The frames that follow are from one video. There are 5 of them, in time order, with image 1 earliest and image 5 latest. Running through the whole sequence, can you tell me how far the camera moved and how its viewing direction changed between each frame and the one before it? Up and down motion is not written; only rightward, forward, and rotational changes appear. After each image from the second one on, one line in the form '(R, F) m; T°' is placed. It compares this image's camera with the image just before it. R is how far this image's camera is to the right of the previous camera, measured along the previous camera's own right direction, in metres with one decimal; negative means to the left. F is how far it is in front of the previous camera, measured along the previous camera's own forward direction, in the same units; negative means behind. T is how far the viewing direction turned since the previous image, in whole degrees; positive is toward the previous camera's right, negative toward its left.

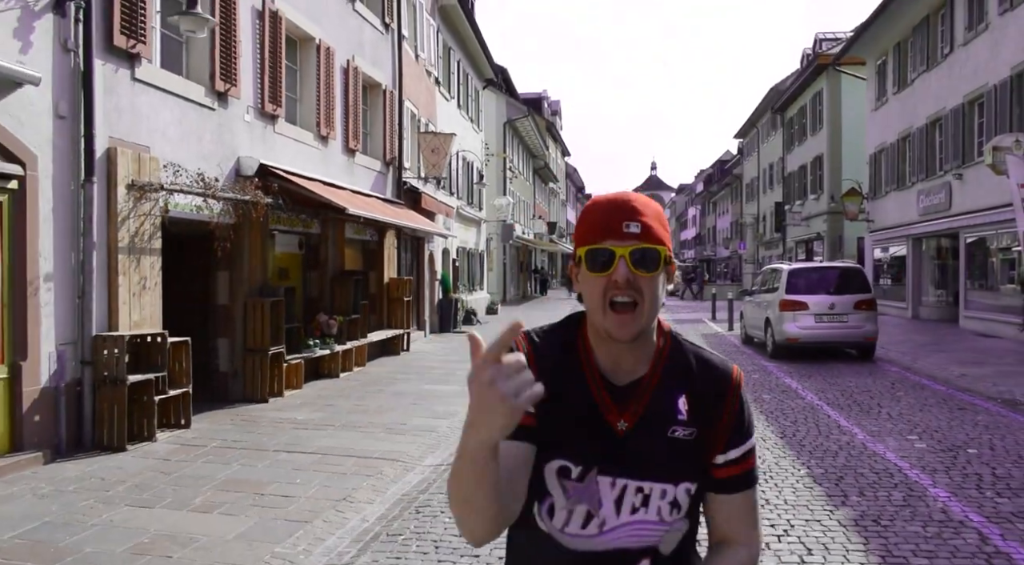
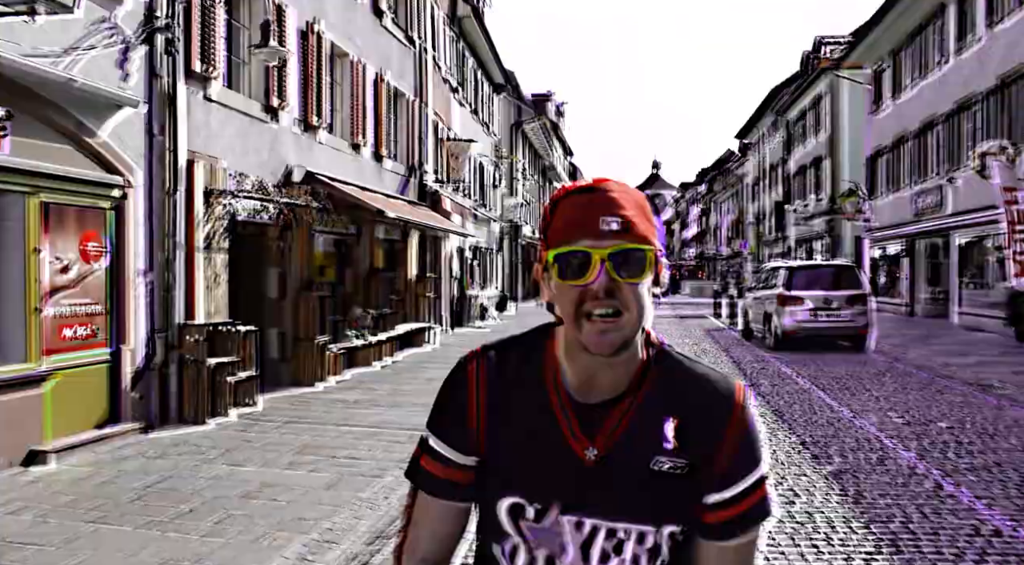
(-0.3, -1.1) m; 0°
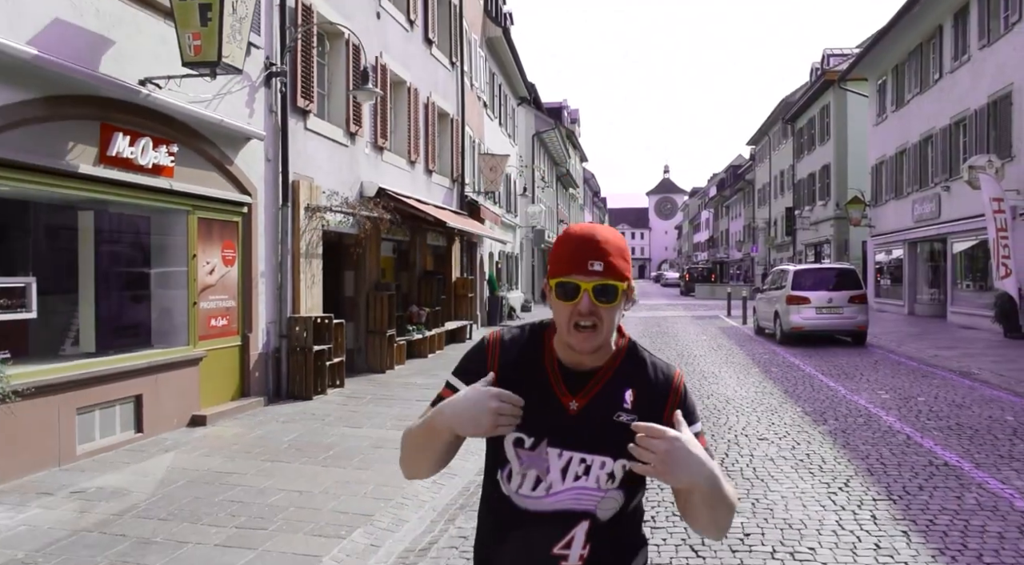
(-0.5, -1.7) m; -1°
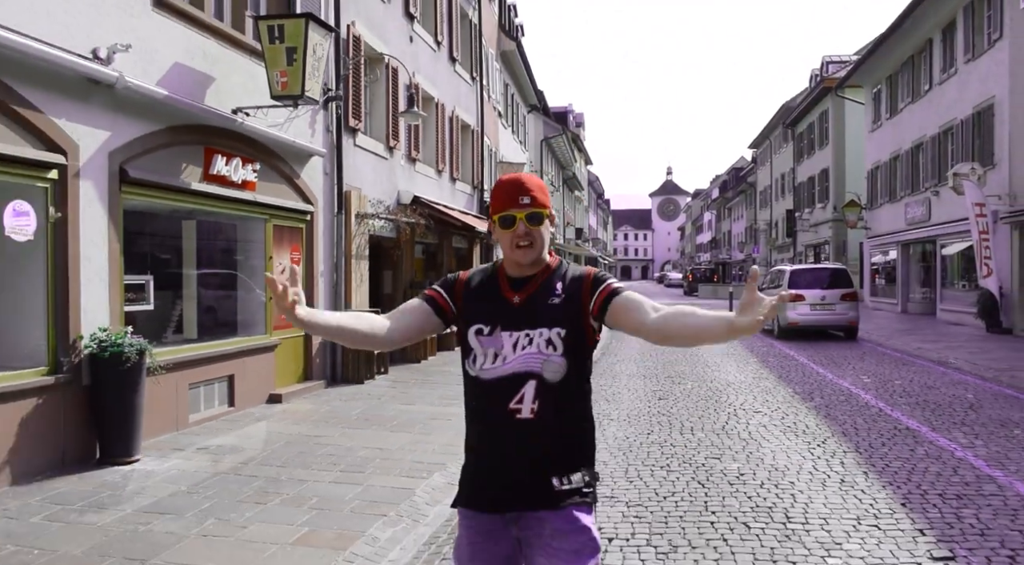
(-0.3, -1.4) m; 0°
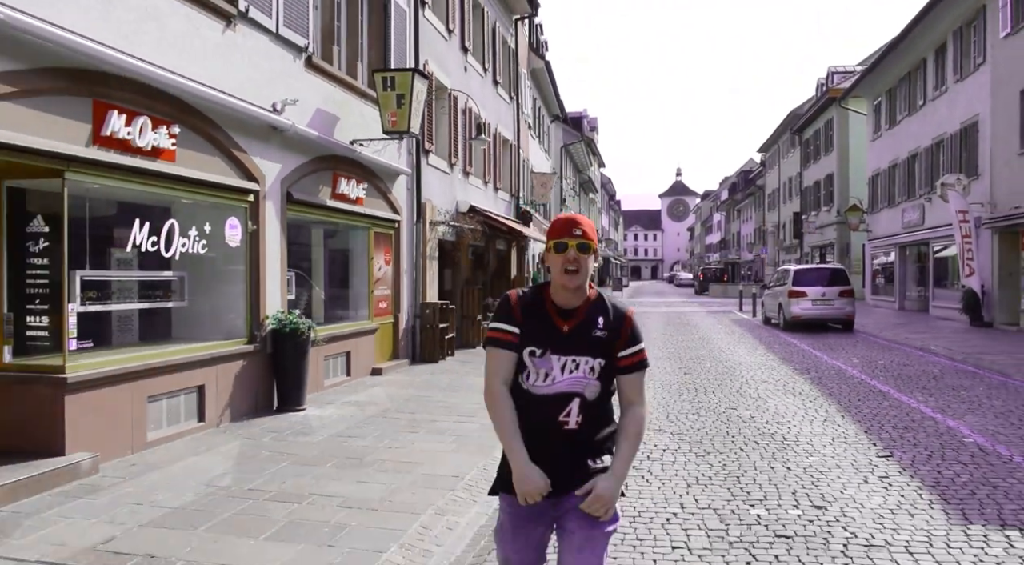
(-0.7, -2.4) m; -1°
